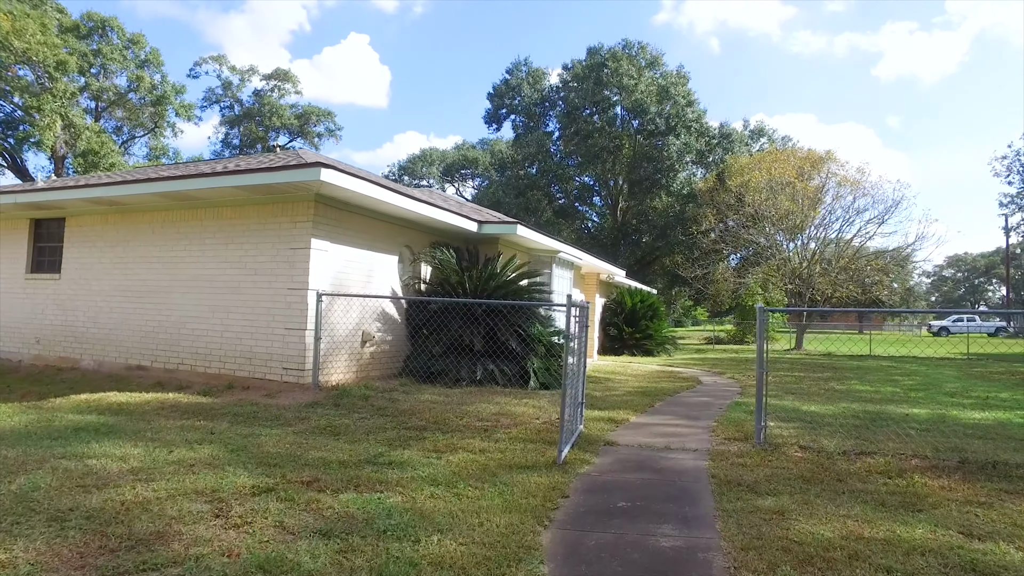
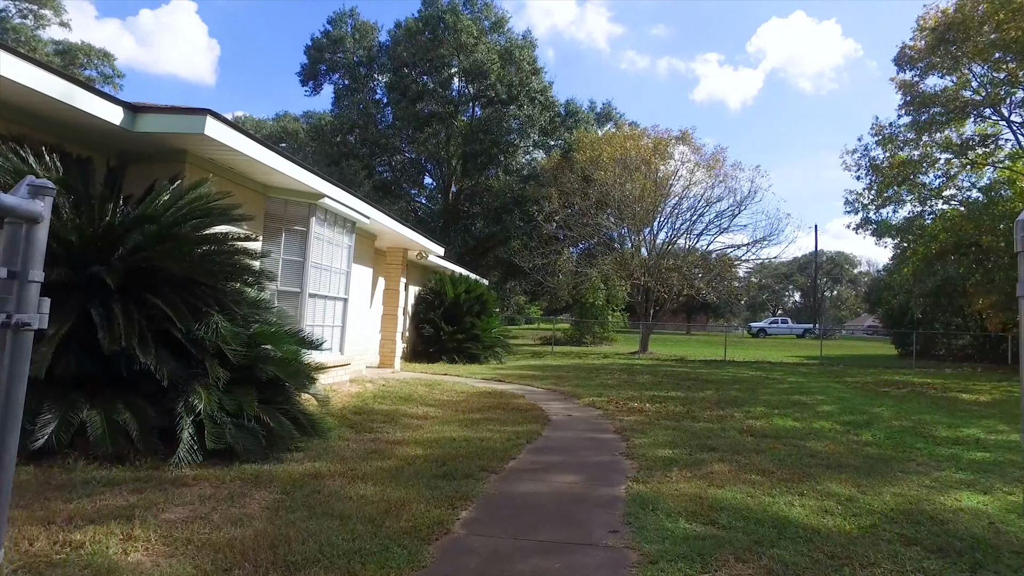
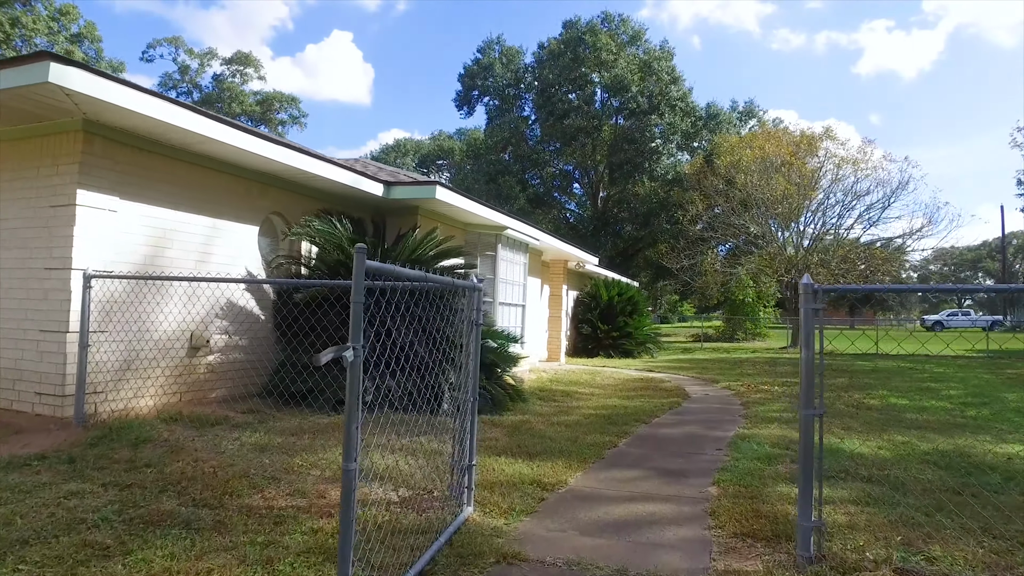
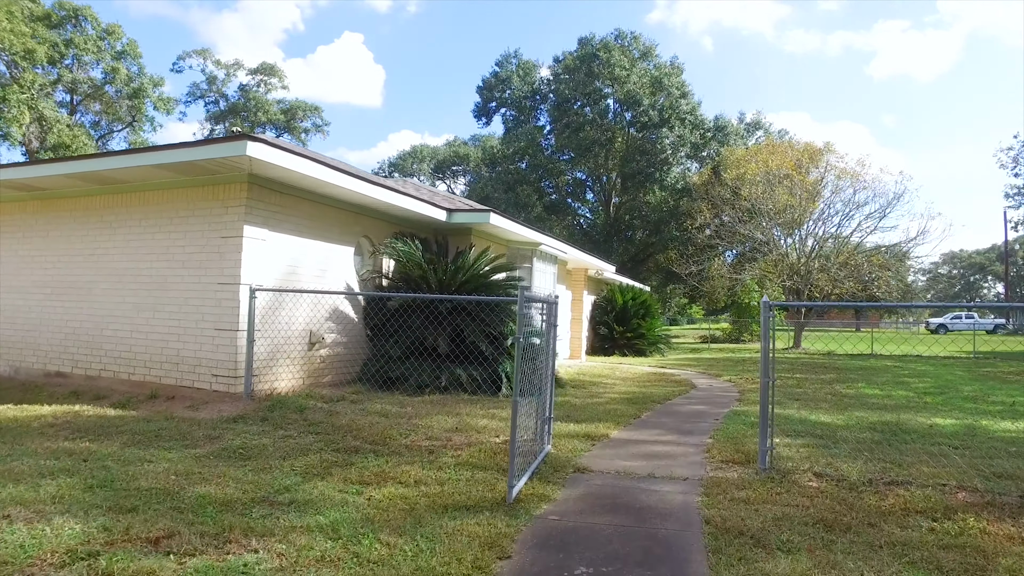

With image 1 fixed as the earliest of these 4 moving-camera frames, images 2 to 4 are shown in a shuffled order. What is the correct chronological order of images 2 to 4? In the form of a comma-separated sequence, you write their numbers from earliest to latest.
4, 3, 2
